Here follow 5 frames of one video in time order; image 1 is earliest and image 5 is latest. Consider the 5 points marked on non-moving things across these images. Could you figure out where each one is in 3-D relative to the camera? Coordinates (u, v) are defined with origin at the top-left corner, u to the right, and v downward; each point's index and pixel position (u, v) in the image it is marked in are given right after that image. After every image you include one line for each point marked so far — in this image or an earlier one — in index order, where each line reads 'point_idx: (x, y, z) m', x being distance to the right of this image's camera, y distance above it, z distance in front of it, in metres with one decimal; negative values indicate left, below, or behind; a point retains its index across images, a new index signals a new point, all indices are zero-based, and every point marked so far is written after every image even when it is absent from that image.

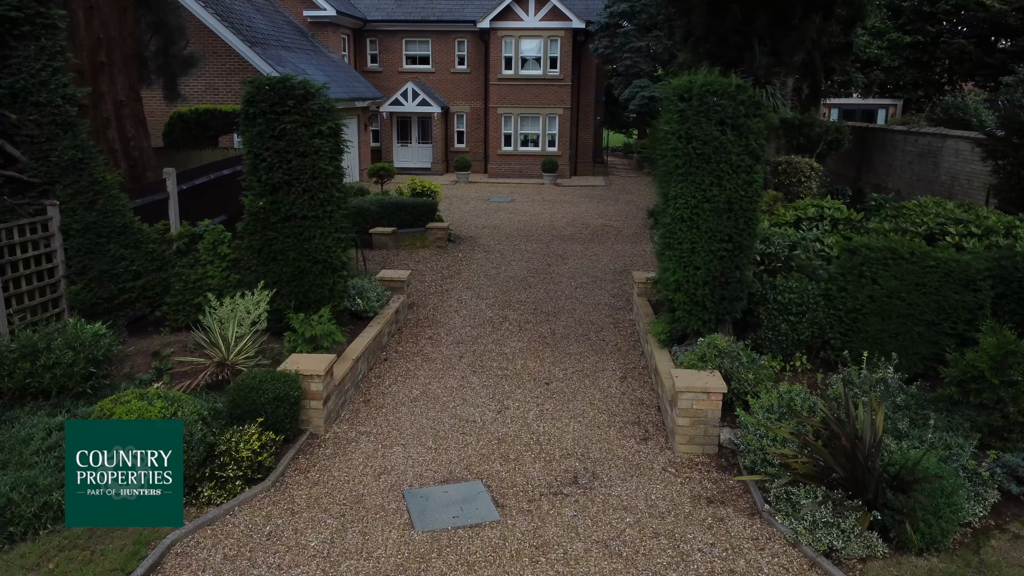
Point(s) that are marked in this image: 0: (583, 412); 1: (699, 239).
0: (+0.5, -0.9, +6.8) m
1: (+1.2, +0.3, +6.2) m
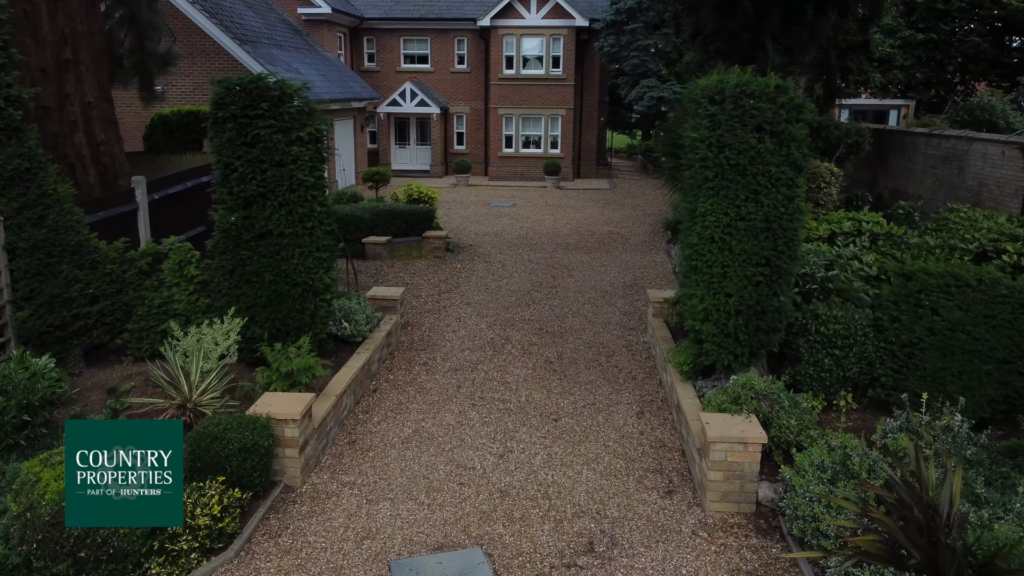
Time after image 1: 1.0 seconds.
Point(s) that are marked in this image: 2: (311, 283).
0: (+0.5, -1.0, +6.0) m
1: (+1.2, +0.1, +5.4) m
2: (-1.3, 0.0, +6.4) m
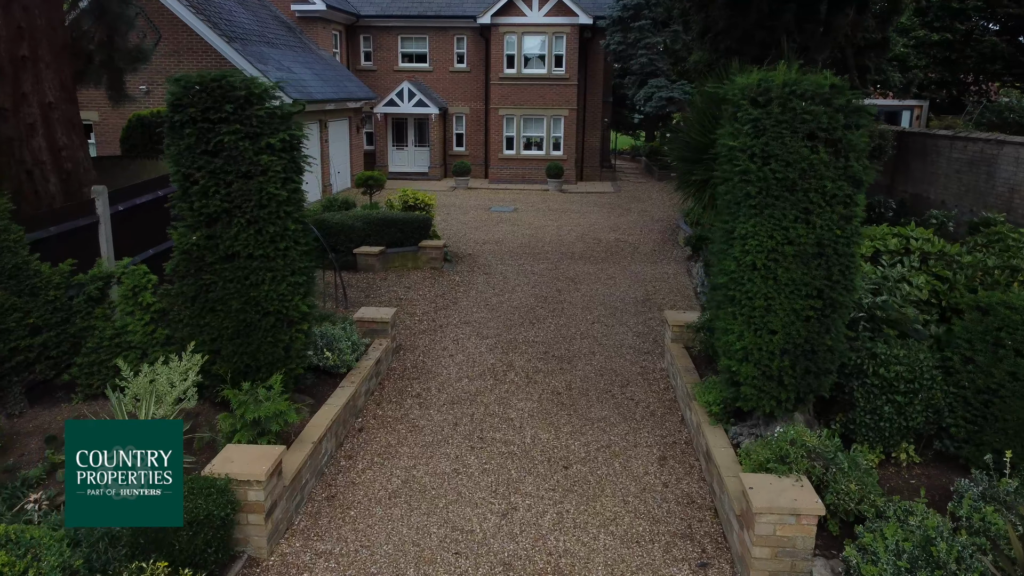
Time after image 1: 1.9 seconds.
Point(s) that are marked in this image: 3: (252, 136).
0: (+0.5, -1.2, +5.1) m
1: (+1.3, 0.0, +4.6) m
2: (-1.3, -0.1, +5.6) m
3: (-1.4, +0.8, +5.3) m
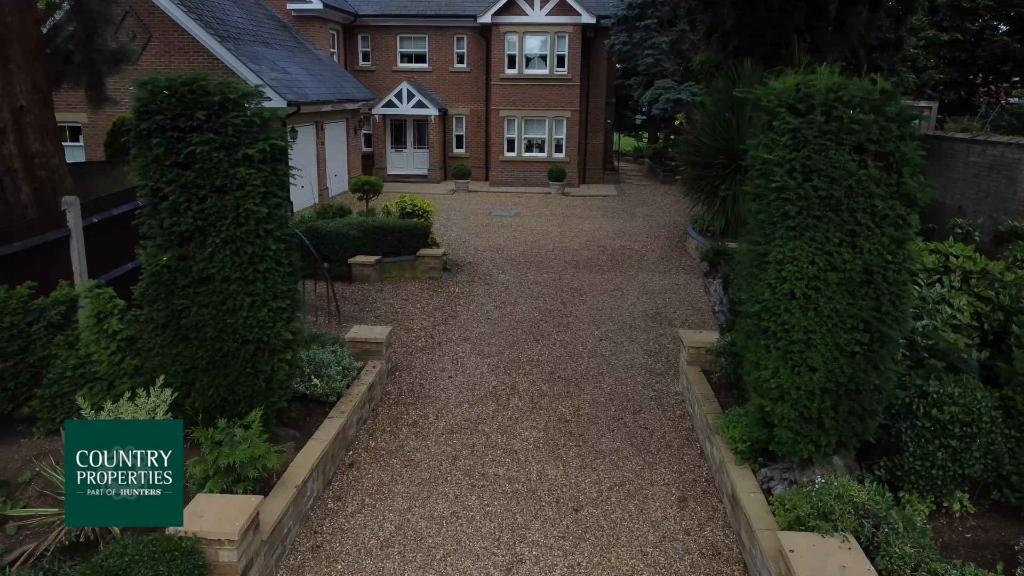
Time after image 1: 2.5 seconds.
0: (+0.6, -1.3, +4.6) m
1: (+1.3, -0.2, +4.1) m
2: (-1.3, -0.3, +5.0) m
3: (-1.4, +0.7, +4.7) m
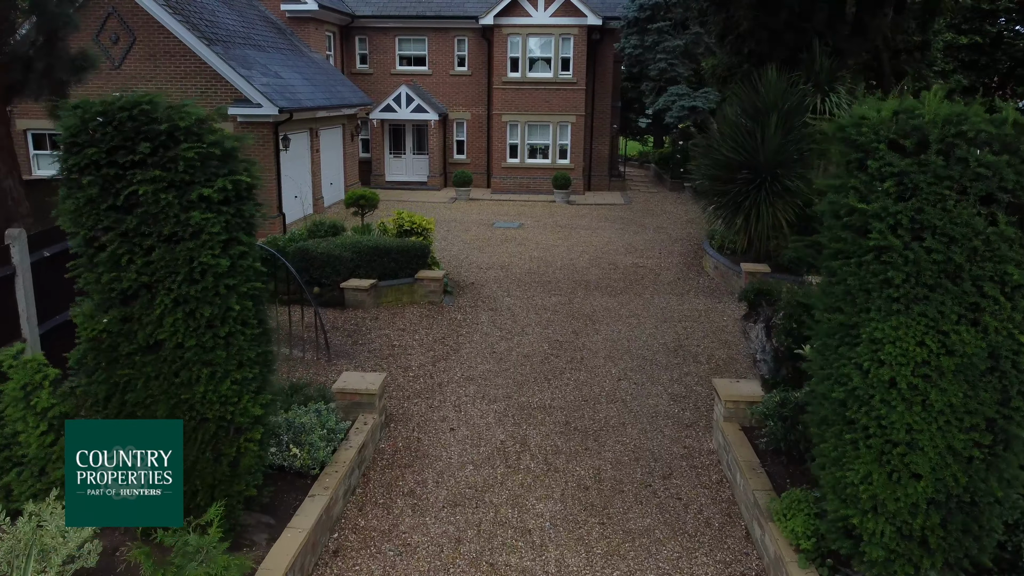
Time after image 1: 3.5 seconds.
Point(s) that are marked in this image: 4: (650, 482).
0: (+0.6, -1.6, +3.7) m
1: (+1.3, -0.4, +3.2) m
2: (-1.2, -0.6, +4.1) m
3: (-1.3, +0.4, +3.8) m
4: (+0.8, -1.2, +5.9) m
